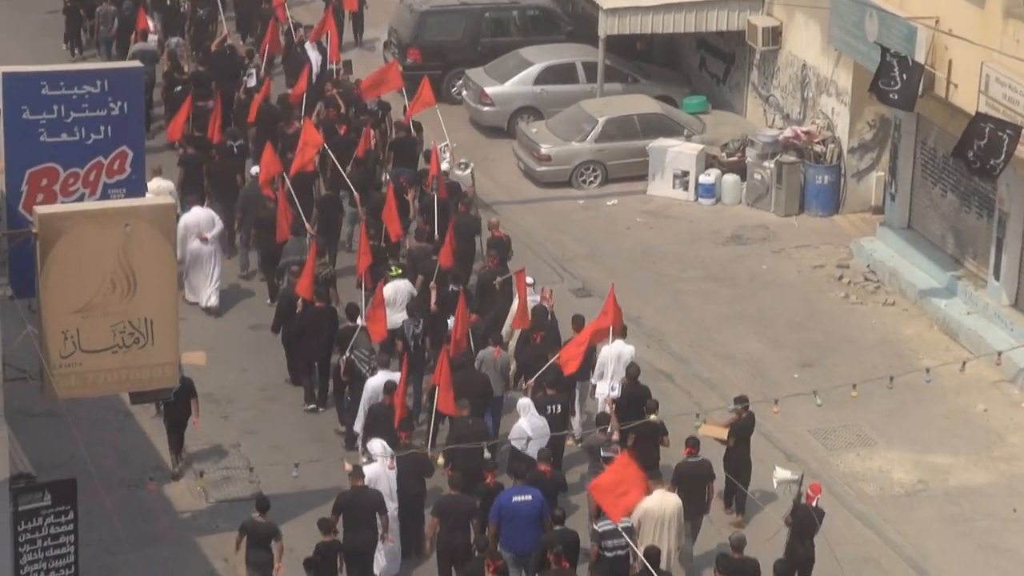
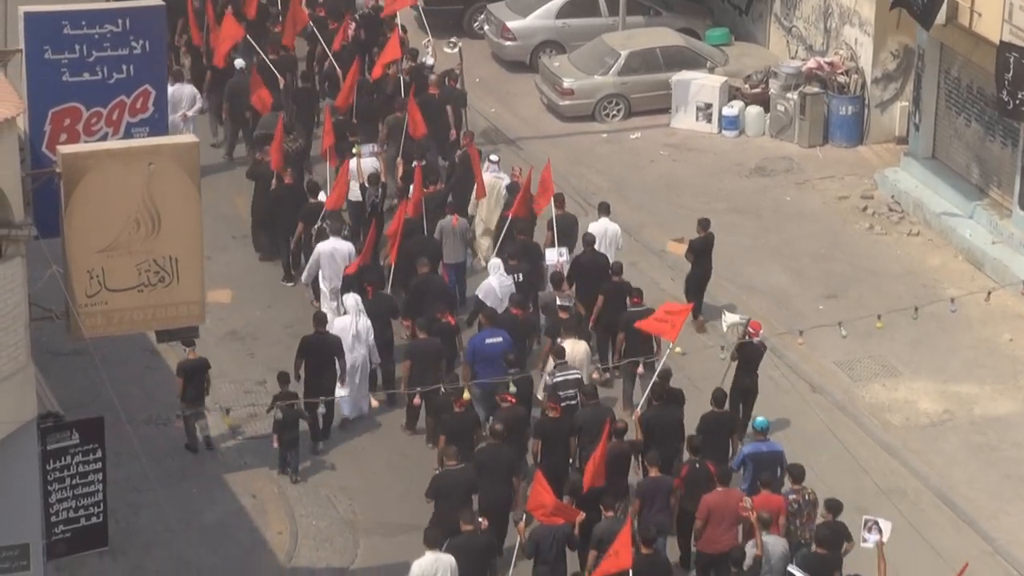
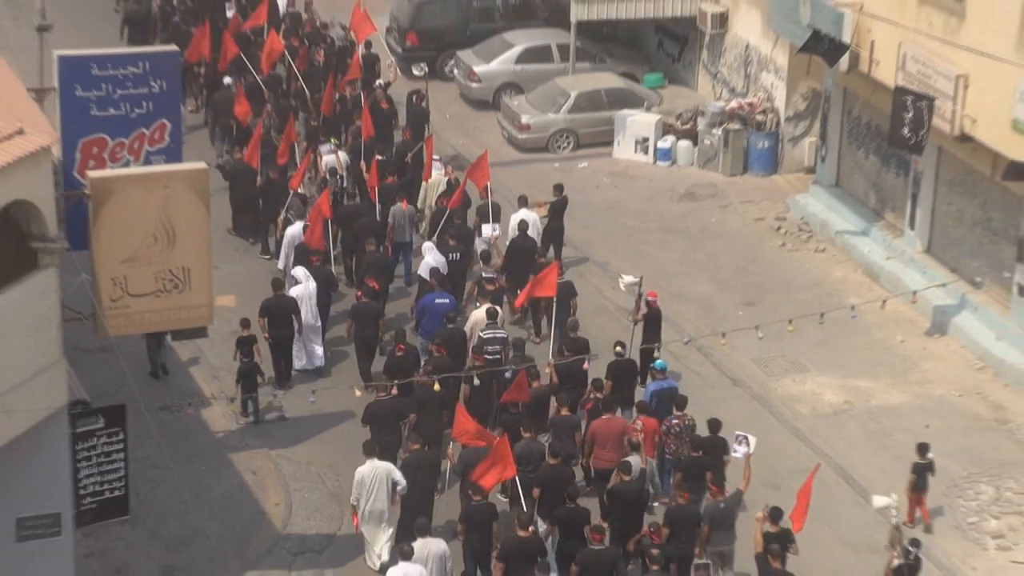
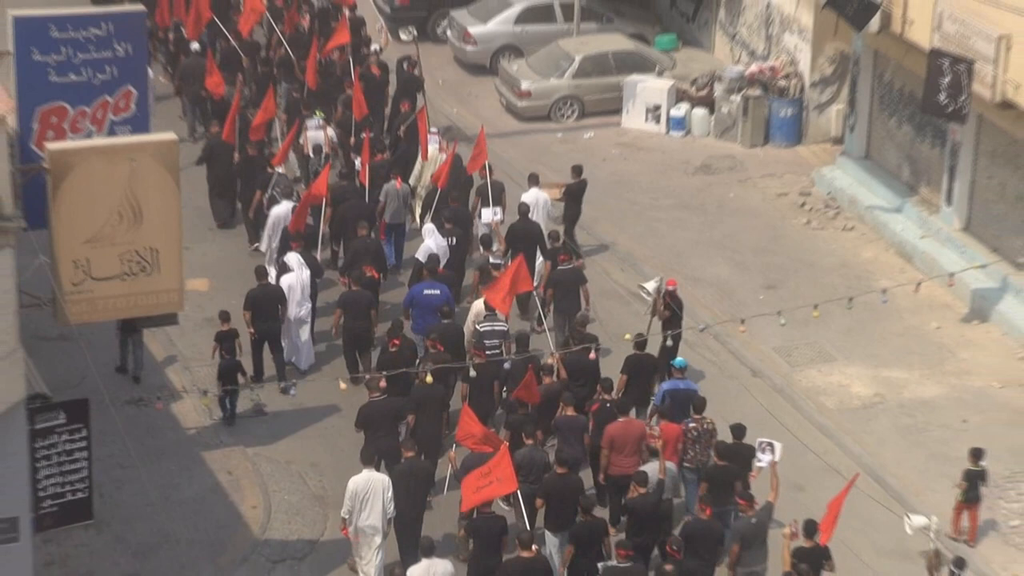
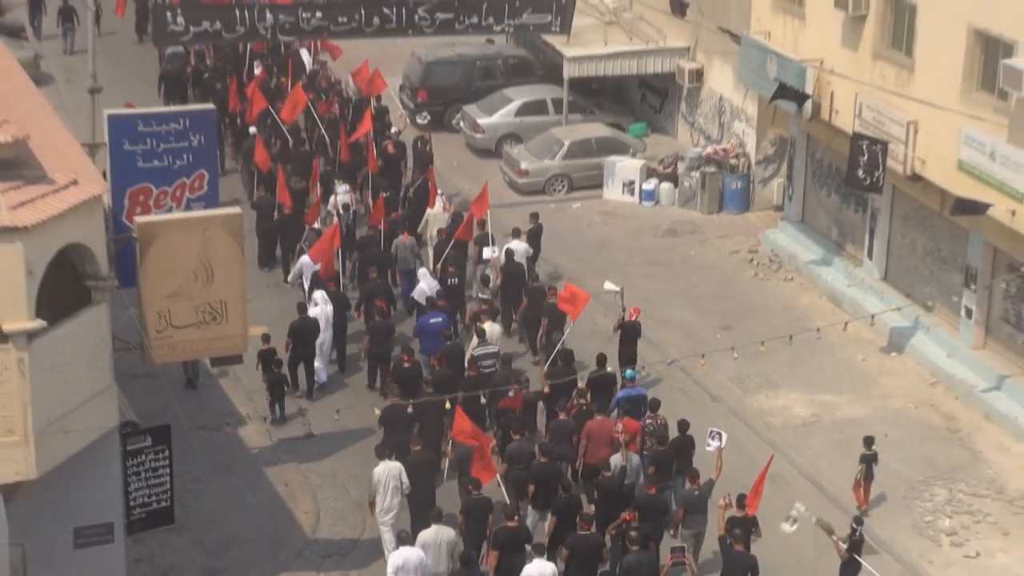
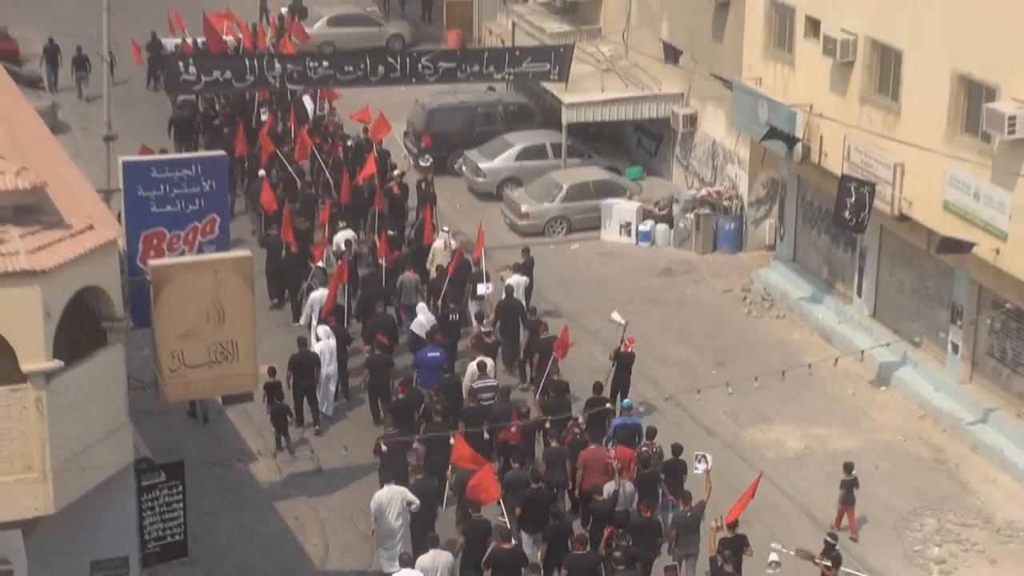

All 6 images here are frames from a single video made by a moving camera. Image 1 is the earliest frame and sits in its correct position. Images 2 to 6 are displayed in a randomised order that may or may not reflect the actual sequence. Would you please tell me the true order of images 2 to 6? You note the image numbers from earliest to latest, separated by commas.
2, 4, 3, 5, 6
